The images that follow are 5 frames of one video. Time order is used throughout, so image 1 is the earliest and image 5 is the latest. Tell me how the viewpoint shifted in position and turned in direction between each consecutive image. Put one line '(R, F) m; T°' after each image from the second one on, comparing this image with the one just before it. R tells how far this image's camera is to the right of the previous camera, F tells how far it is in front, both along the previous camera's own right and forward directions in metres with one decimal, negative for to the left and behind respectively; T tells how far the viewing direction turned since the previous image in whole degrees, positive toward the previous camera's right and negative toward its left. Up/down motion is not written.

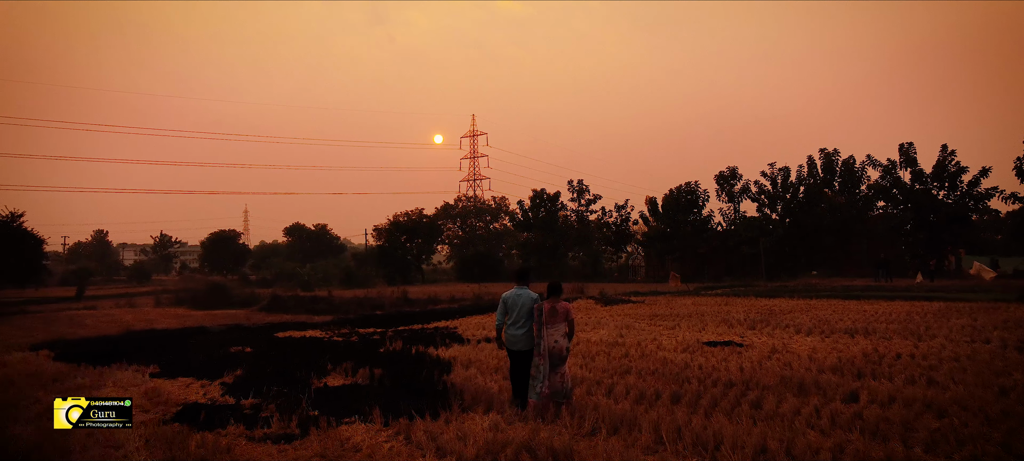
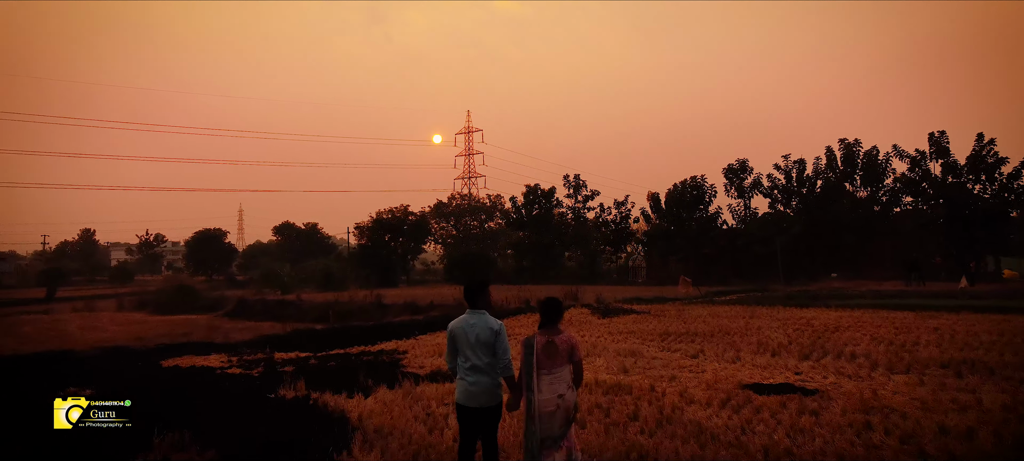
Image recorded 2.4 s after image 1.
(+0.7, +4.2) m; 0°
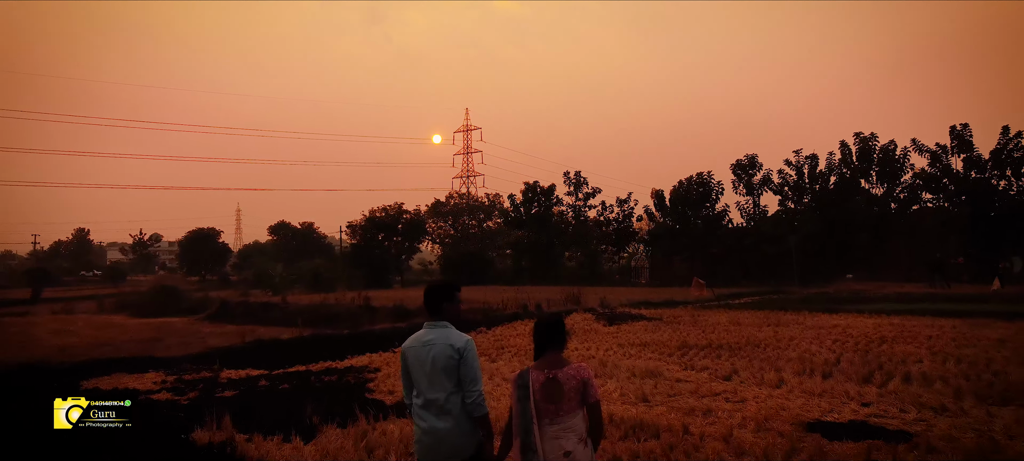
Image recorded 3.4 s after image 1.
(+0.1, +2.1) m; 0°
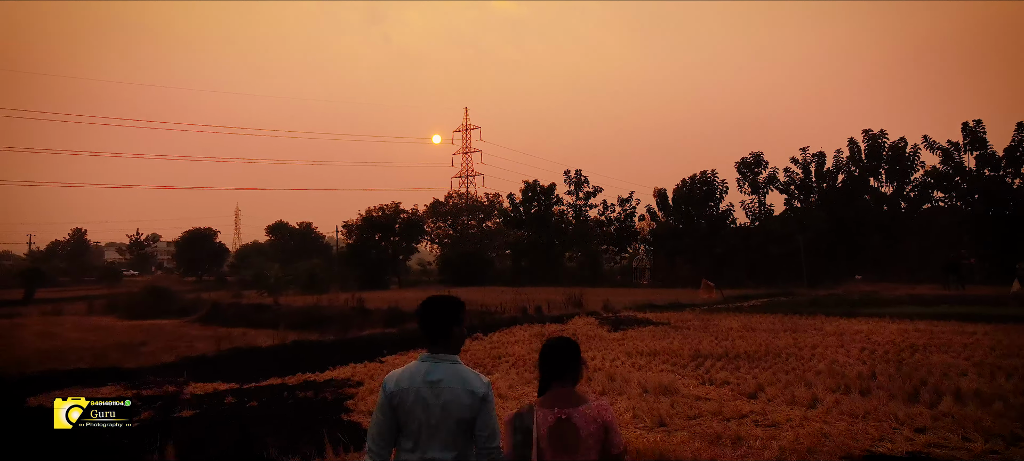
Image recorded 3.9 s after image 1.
(0.0, +1.1) m; 0°
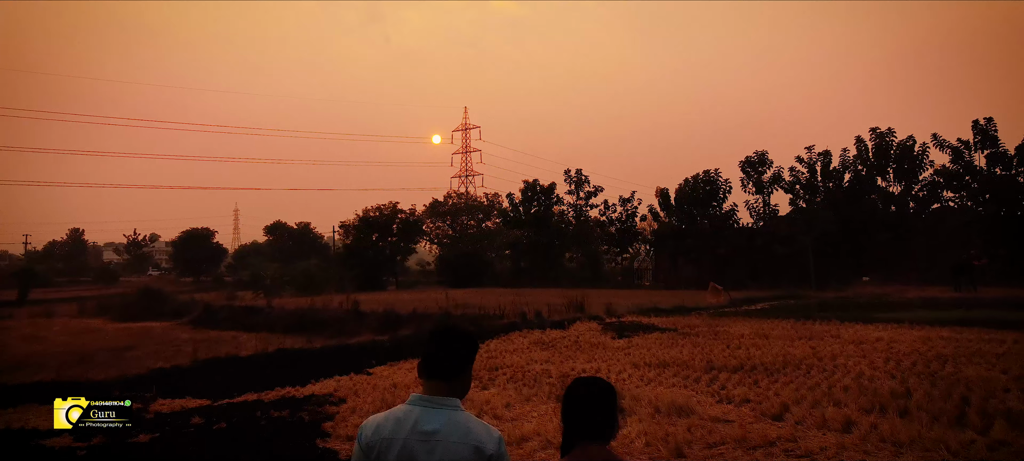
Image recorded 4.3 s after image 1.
(0.0, +0.9) m; 0°
